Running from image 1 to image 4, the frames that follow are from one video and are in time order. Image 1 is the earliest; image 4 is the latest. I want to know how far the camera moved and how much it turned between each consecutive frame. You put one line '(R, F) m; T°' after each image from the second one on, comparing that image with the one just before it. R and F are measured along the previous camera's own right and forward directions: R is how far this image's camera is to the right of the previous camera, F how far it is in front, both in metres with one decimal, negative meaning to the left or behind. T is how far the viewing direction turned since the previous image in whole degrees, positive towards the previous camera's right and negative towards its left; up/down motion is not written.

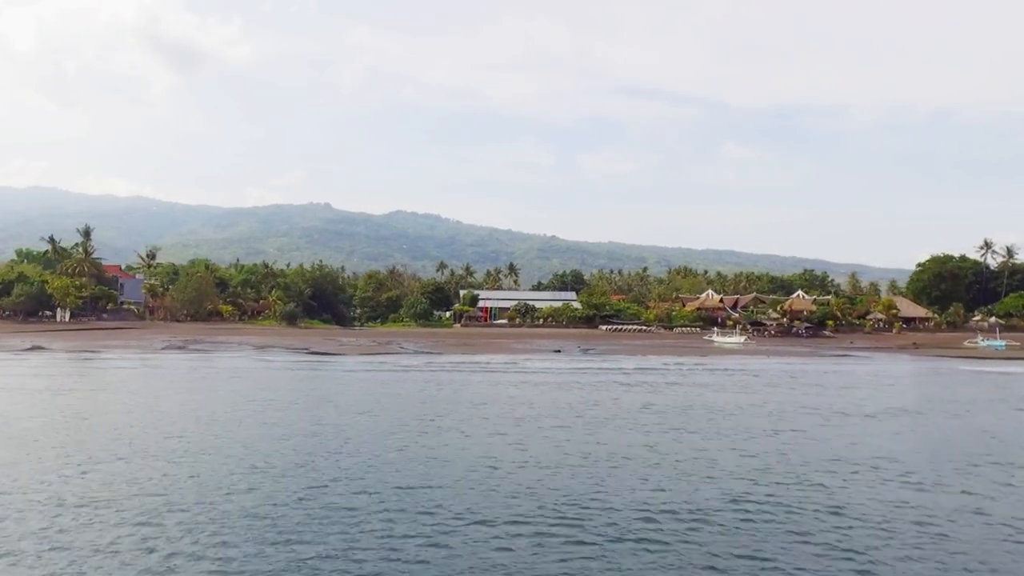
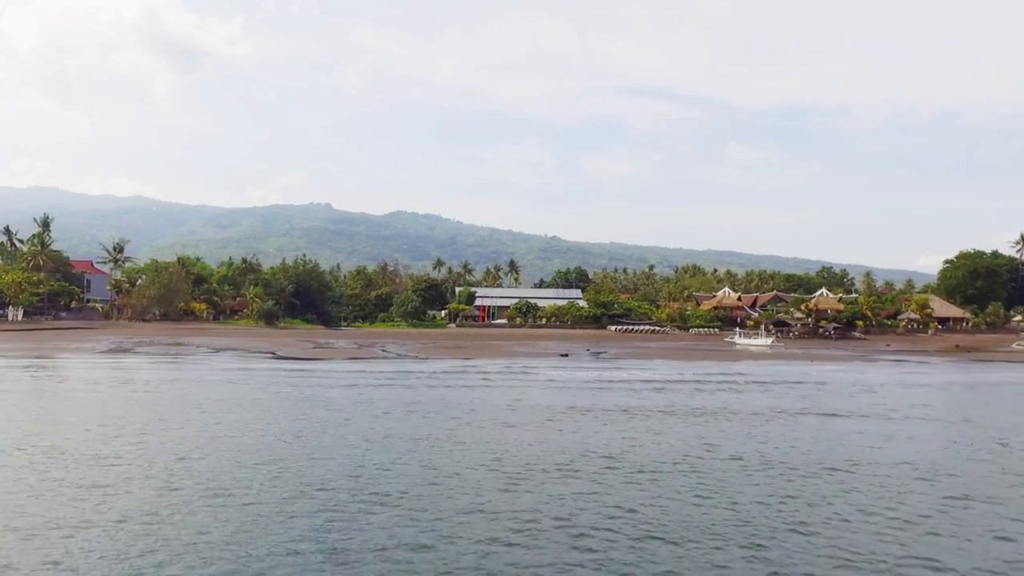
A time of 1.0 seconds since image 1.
(+0.1, +7.6) m; 0°
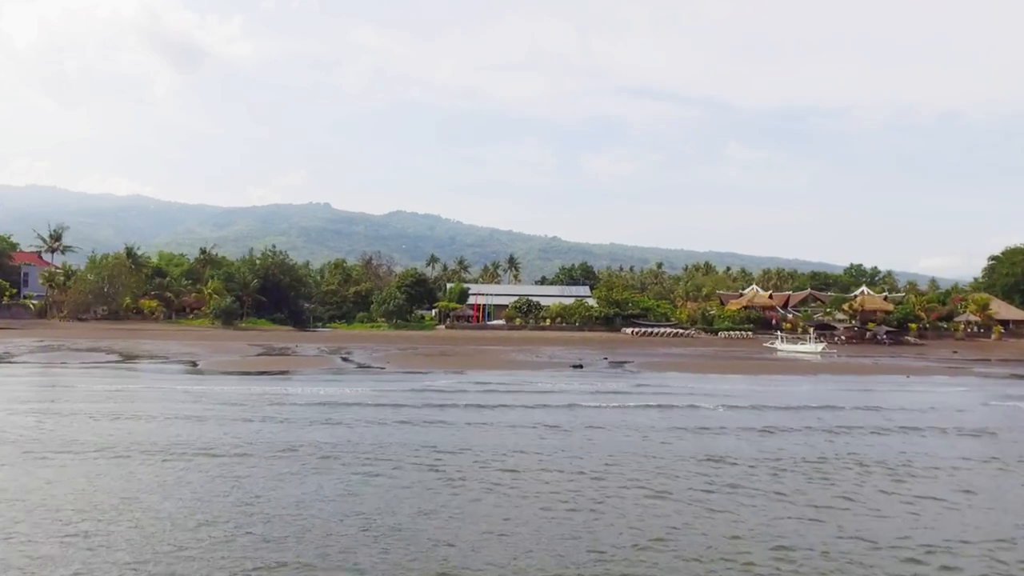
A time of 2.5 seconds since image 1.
(0.0, +11.0) m; 0°
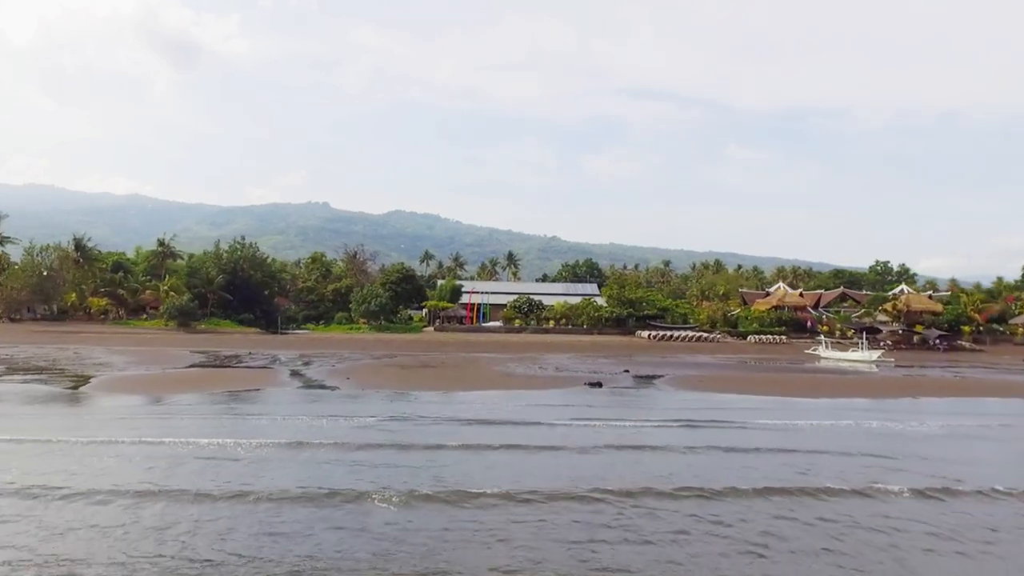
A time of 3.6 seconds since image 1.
(+0.1, +8.5) m; 0°
